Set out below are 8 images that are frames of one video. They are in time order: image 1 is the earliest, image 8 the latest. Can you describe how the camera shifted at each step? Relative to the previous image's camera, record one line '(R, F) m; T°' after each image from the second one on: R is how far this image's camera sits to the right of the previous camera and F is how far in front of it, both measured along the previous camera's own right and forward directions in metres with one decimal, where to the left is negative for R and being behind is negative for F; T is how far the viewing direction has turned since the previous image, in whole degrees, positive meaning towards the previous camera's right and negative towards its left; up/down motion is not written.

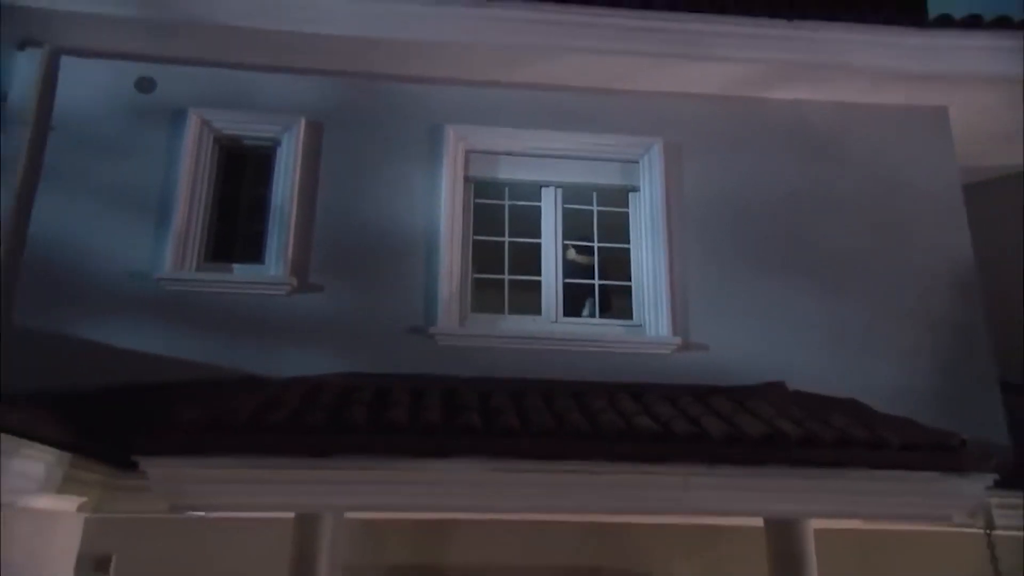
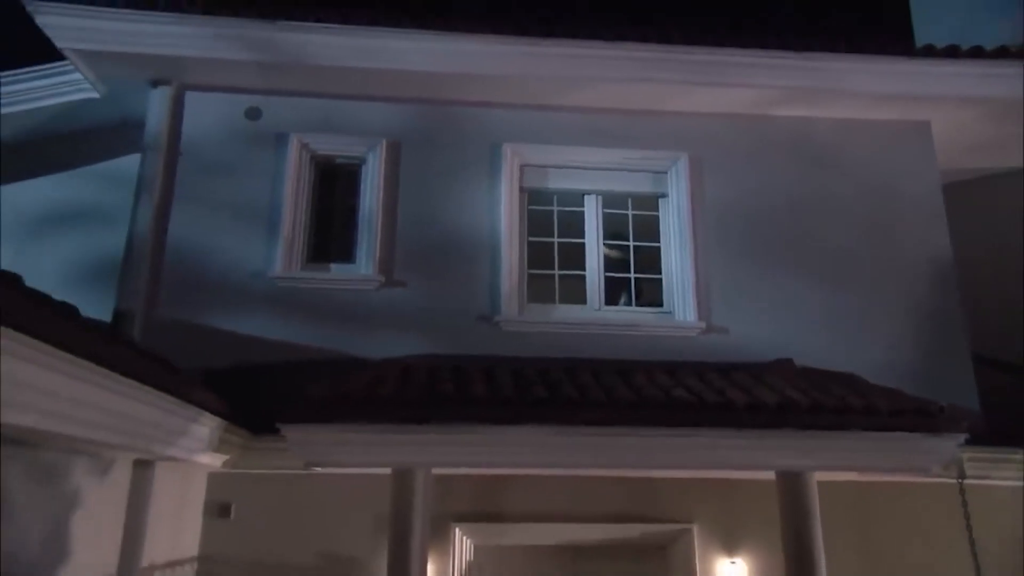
(-0.5, -1.2) m; -1°
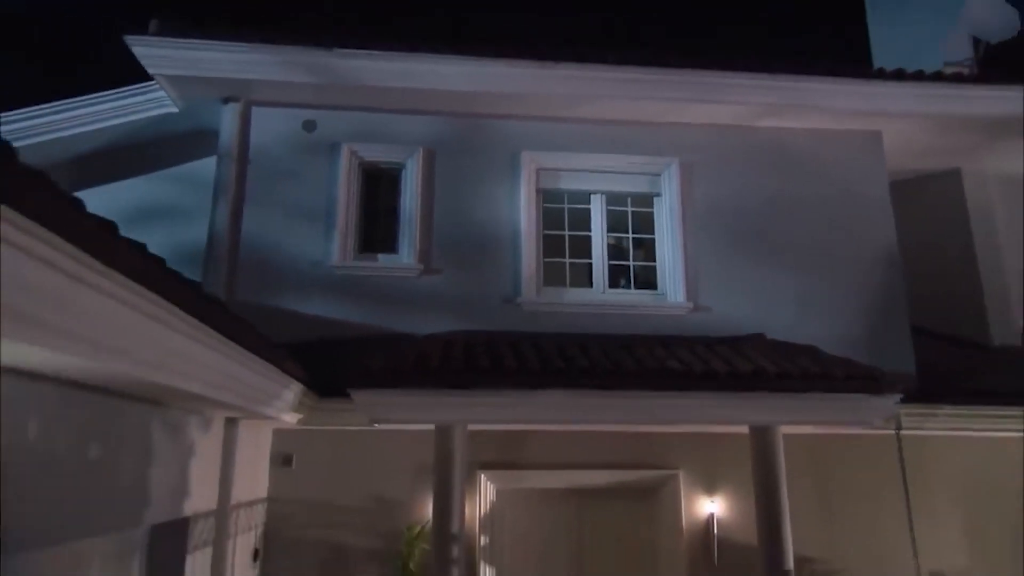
(-0.4, -1.4) m; +1°
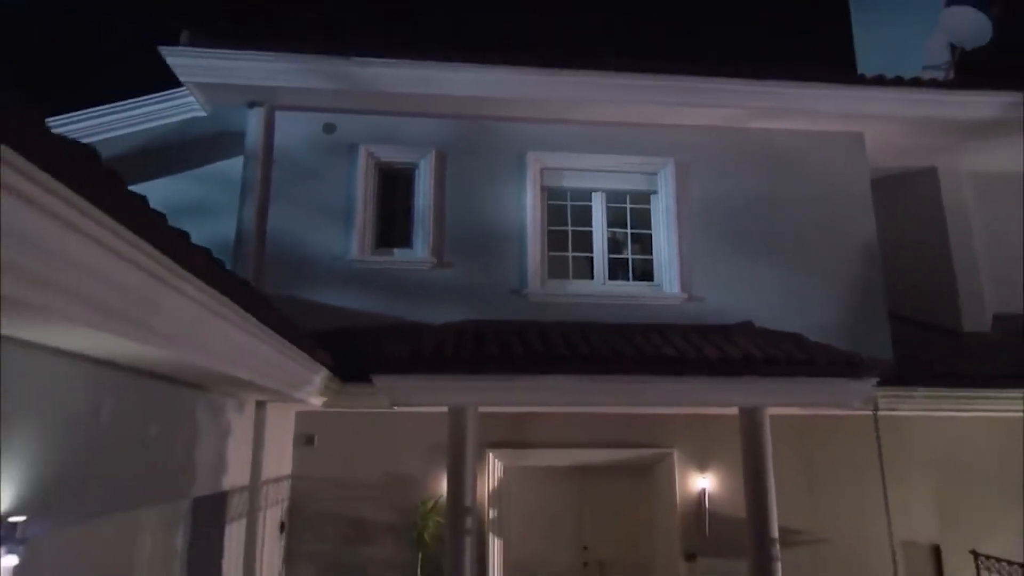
(-0.2, -0.6) m; 0°
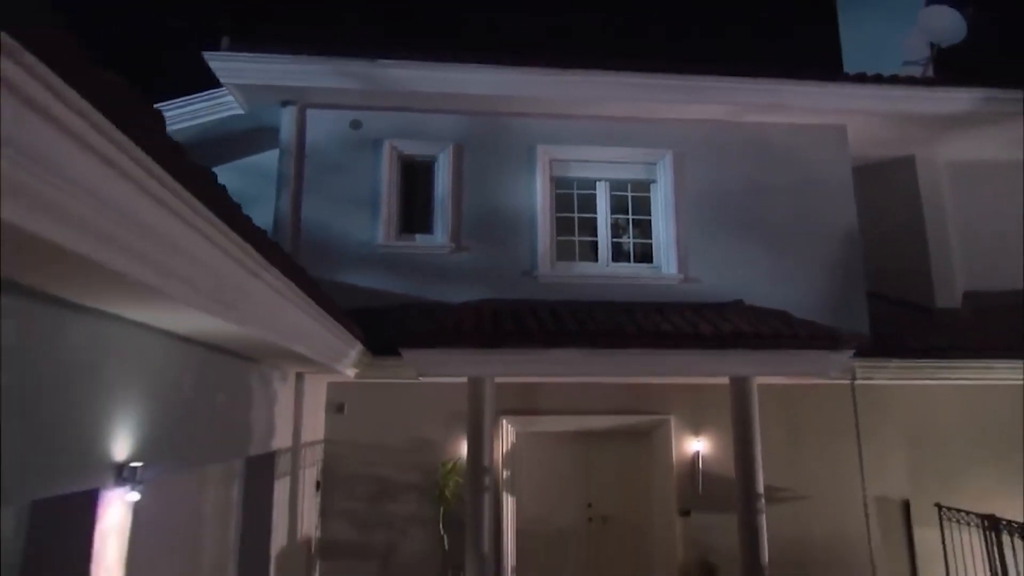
(-0.2, -0.9) m; 0°
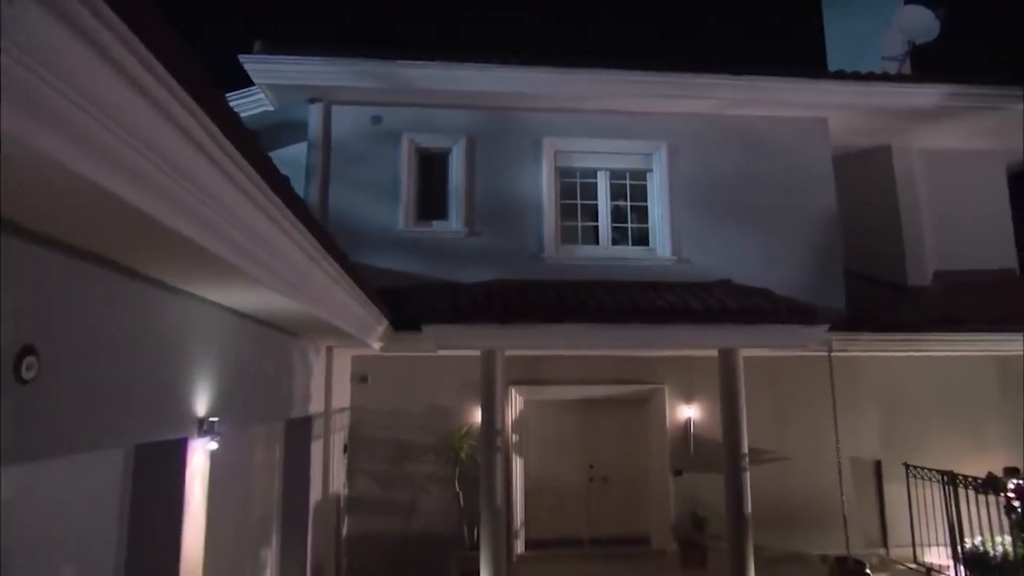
(-0.1, -1.0) m; 0°
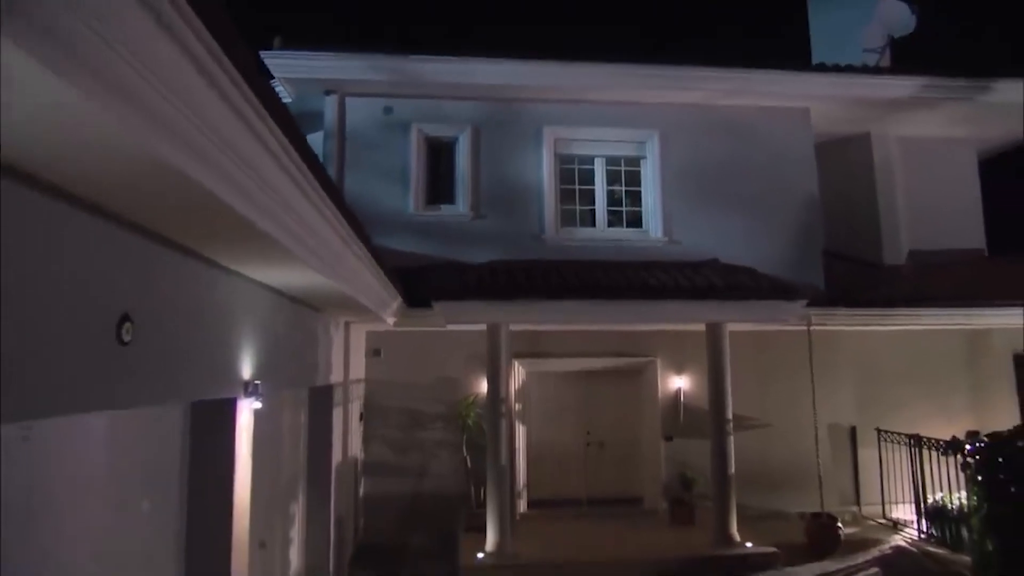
(-0.1, -0.9) m; 0°
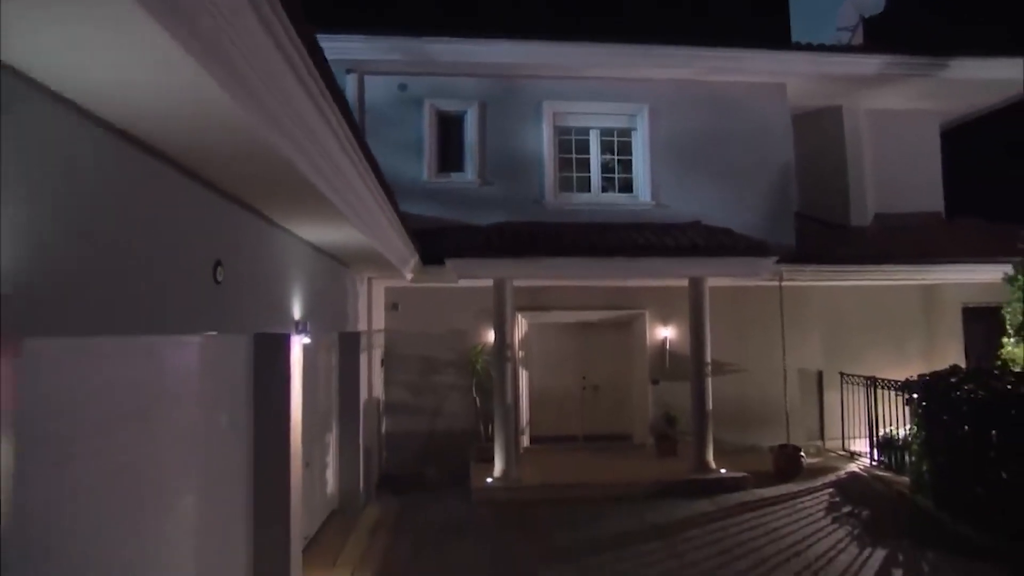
(0.0, -1.4) m; 0°
